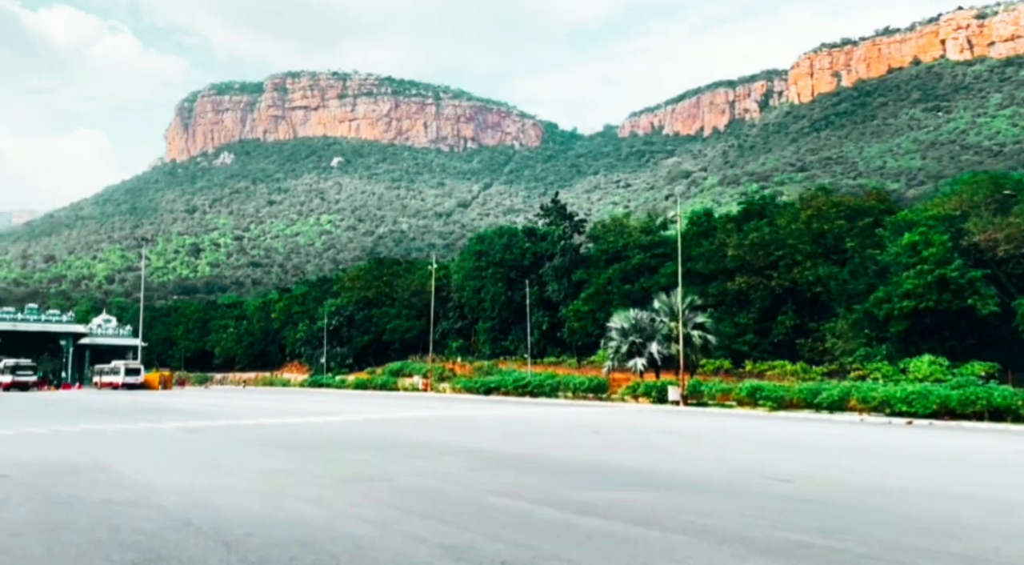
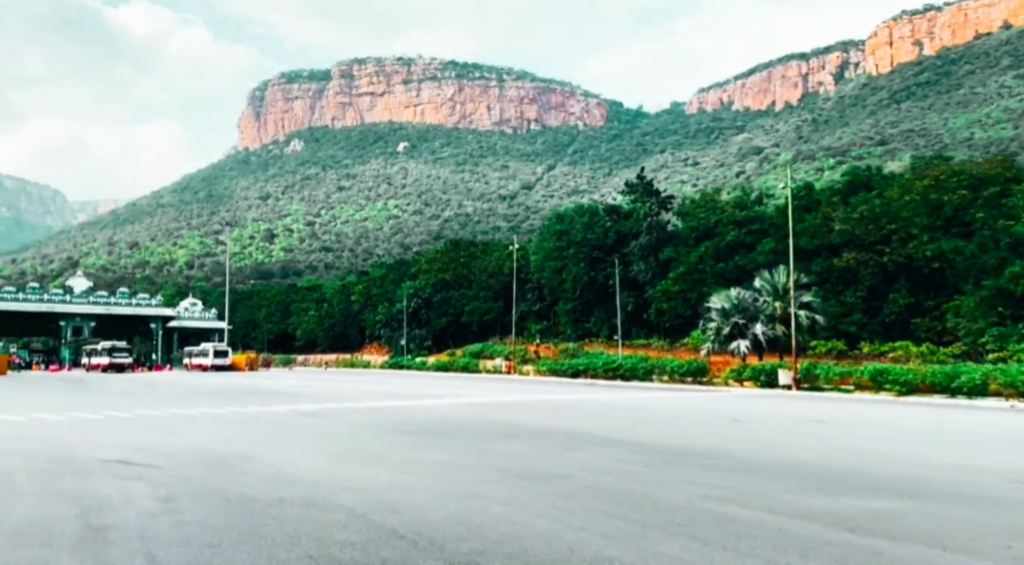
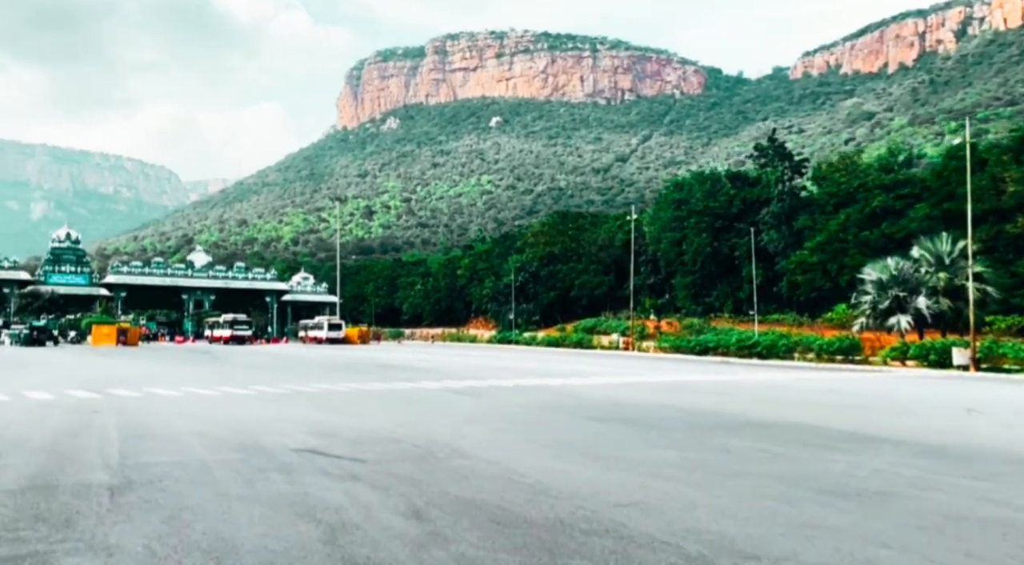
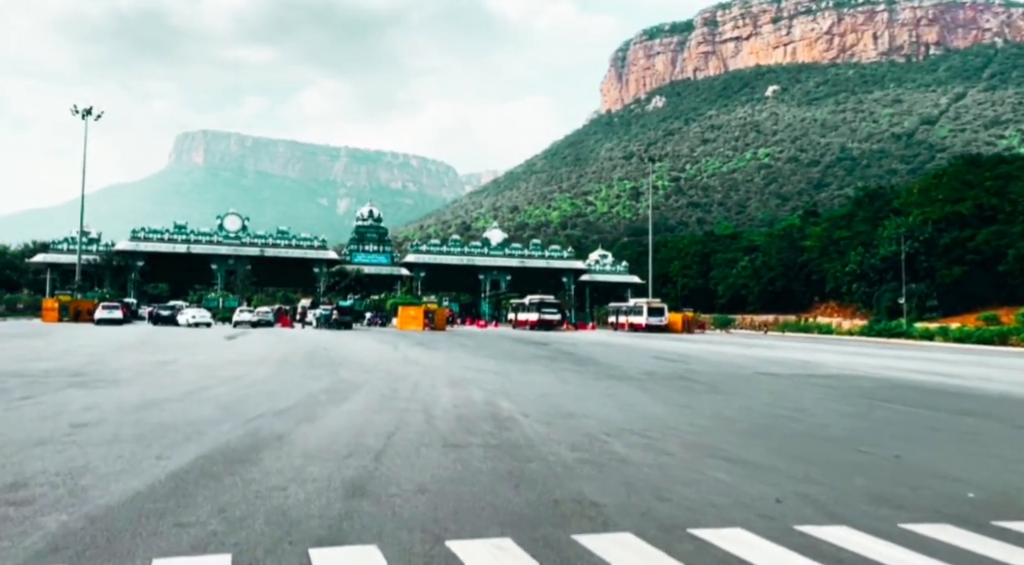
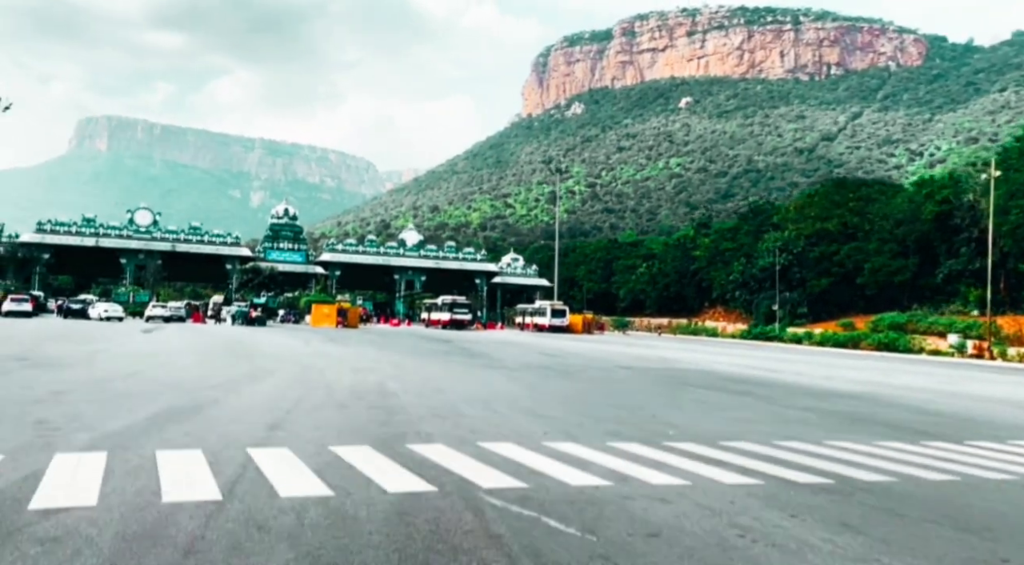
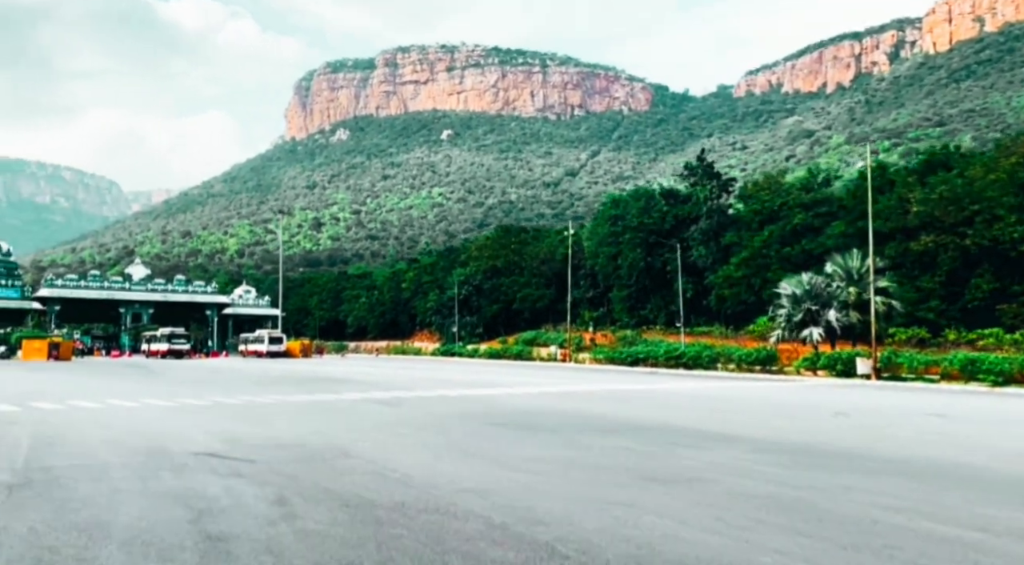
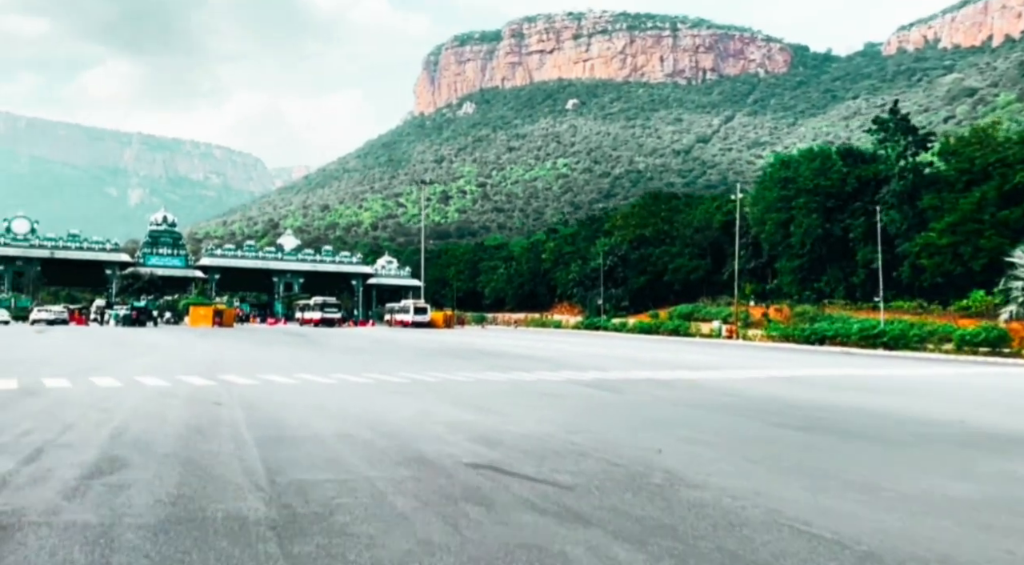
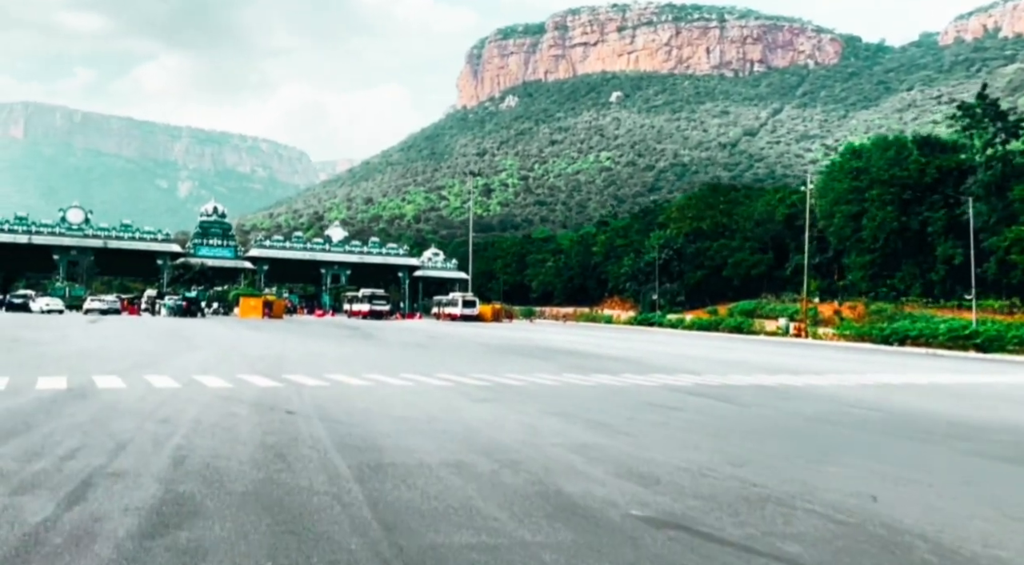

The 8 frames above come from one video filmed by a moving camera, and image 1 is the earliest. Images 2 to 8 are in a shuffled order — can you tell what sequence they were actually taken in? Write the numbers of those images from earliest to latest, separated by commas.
2, 6, 3, 7, 8, 5, 4
